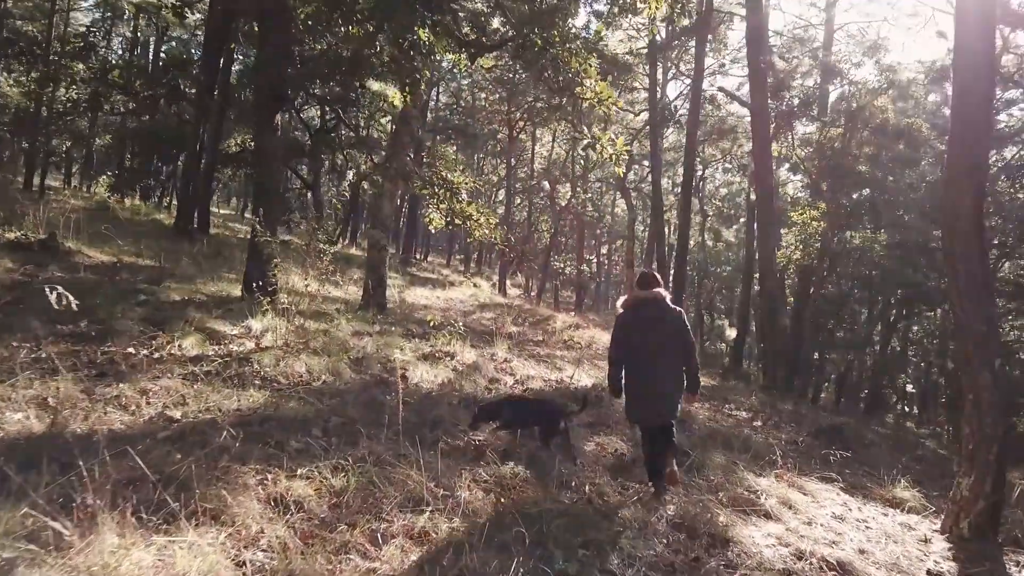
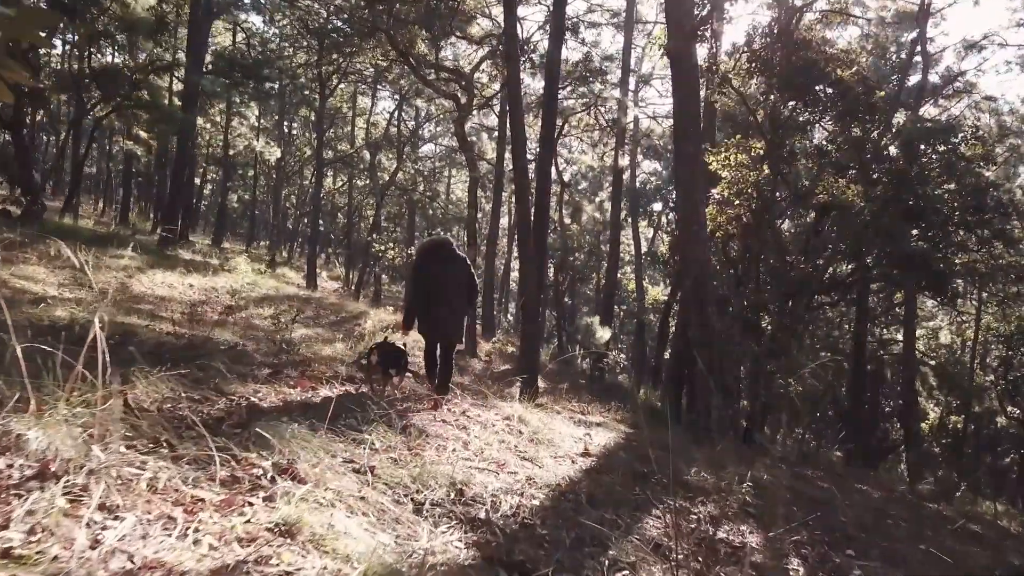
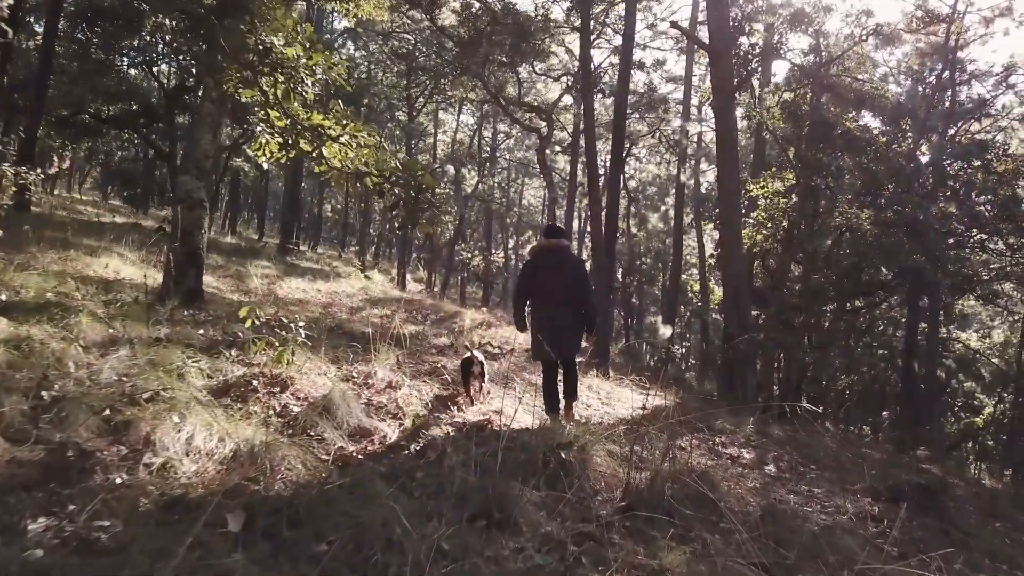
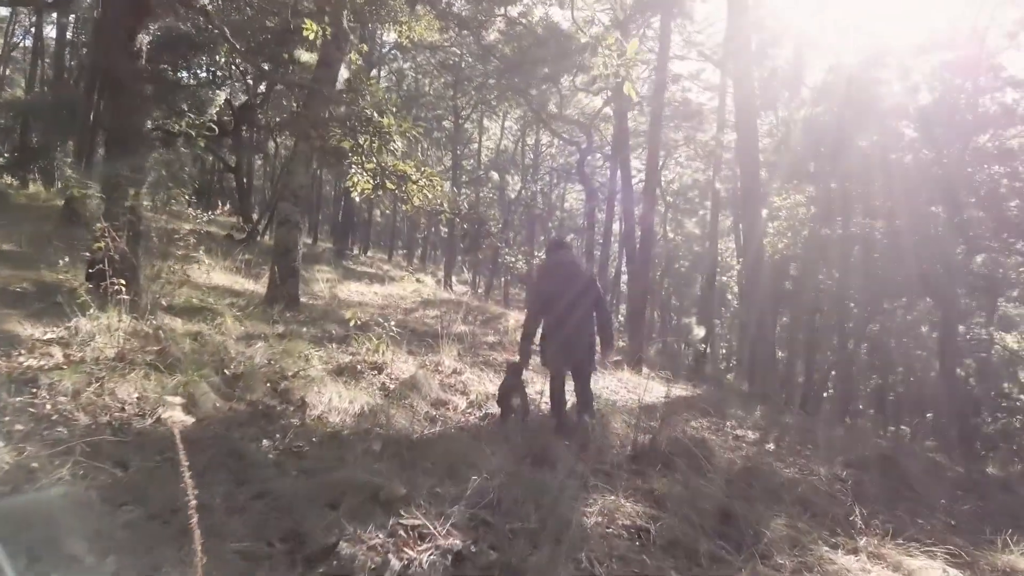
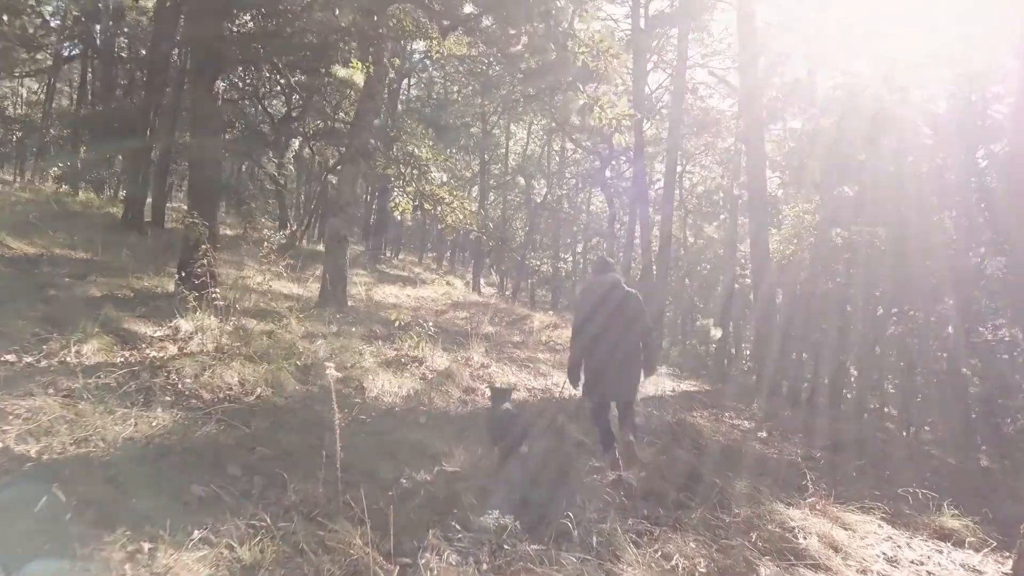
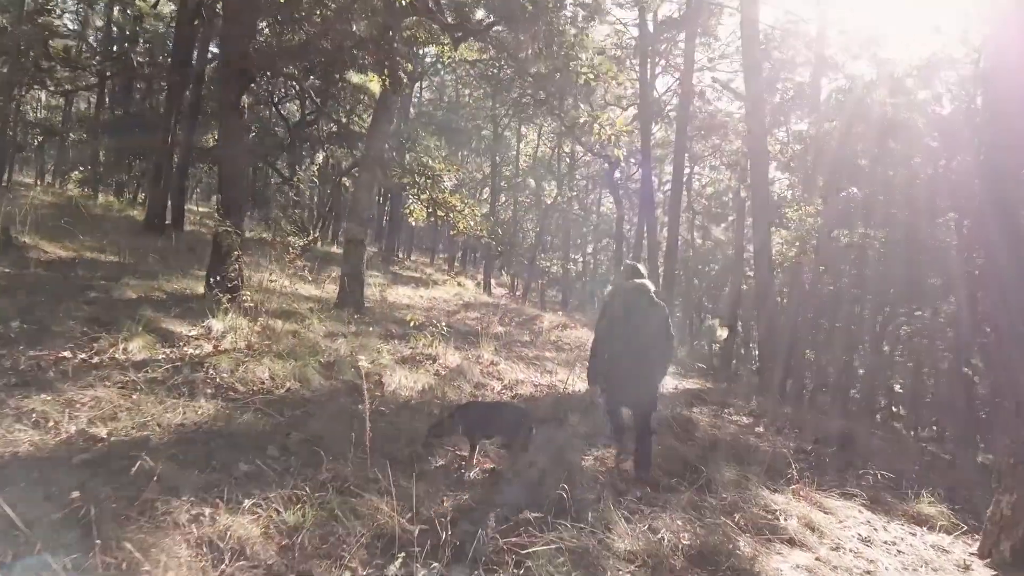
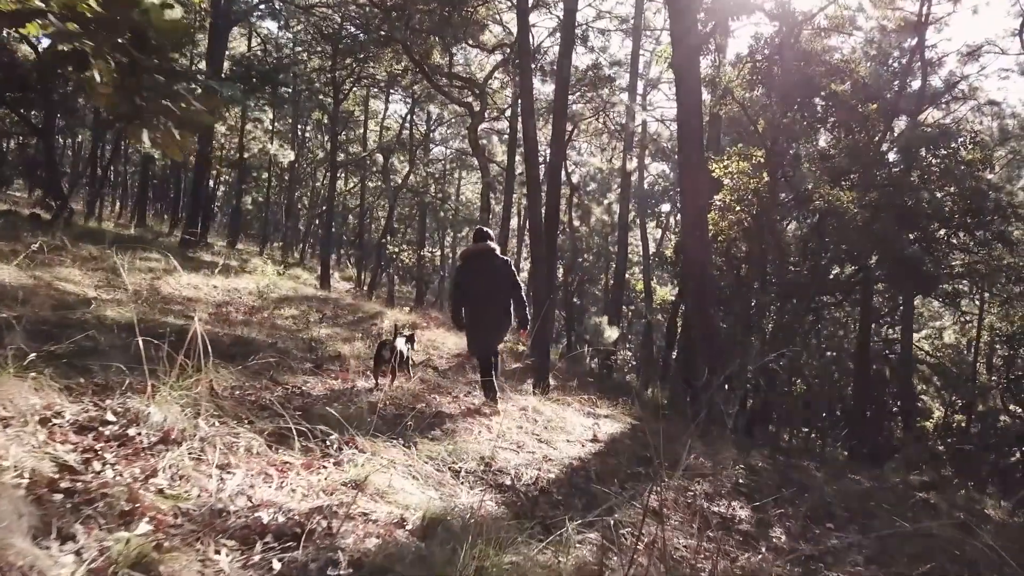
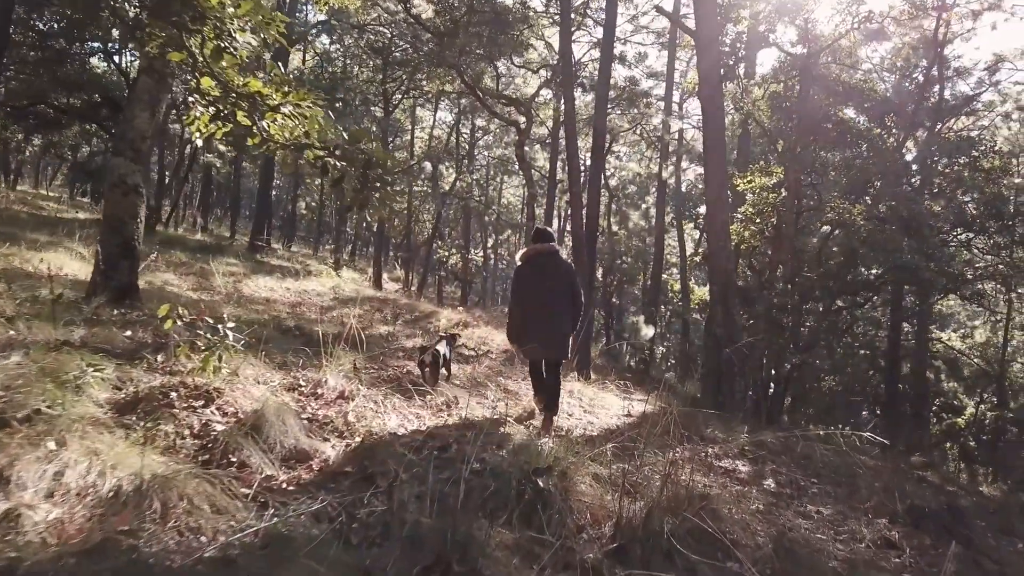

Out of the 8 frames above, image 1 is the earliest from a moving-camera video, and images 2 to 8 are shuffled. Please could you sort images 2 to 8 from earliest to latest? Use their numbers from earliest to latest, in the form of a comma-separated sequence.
6, 5, 4, 3, 8, 7, 2
